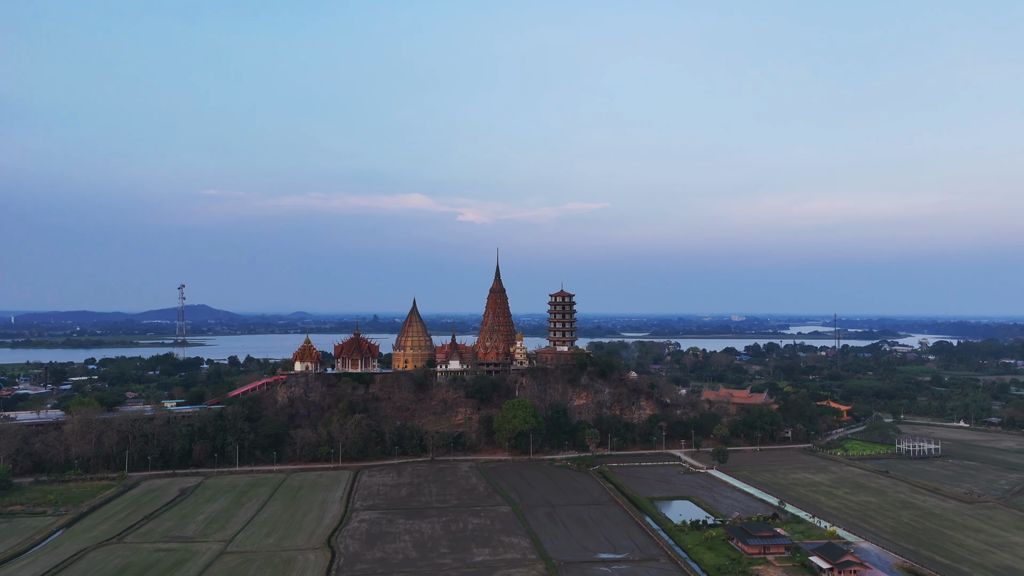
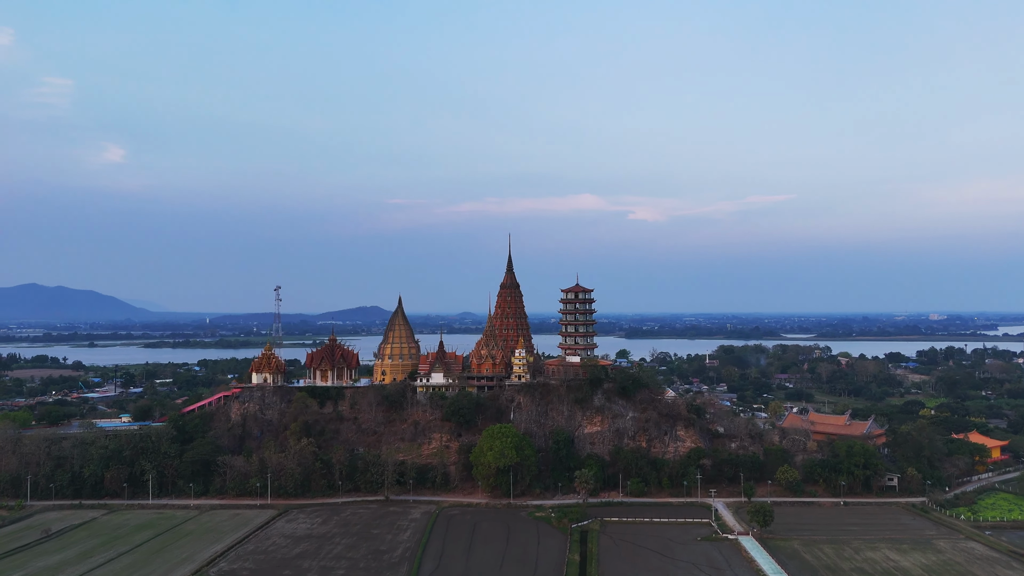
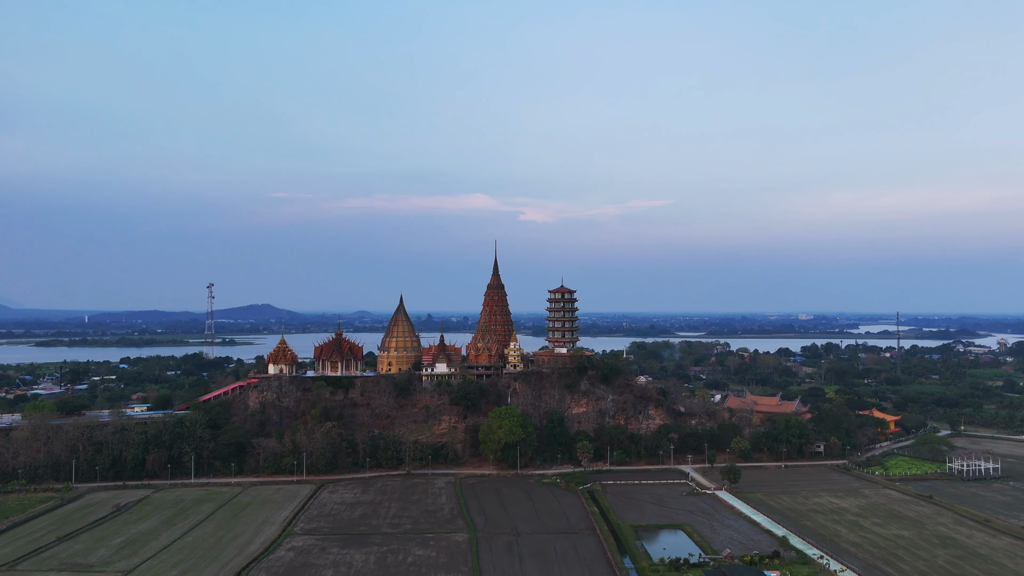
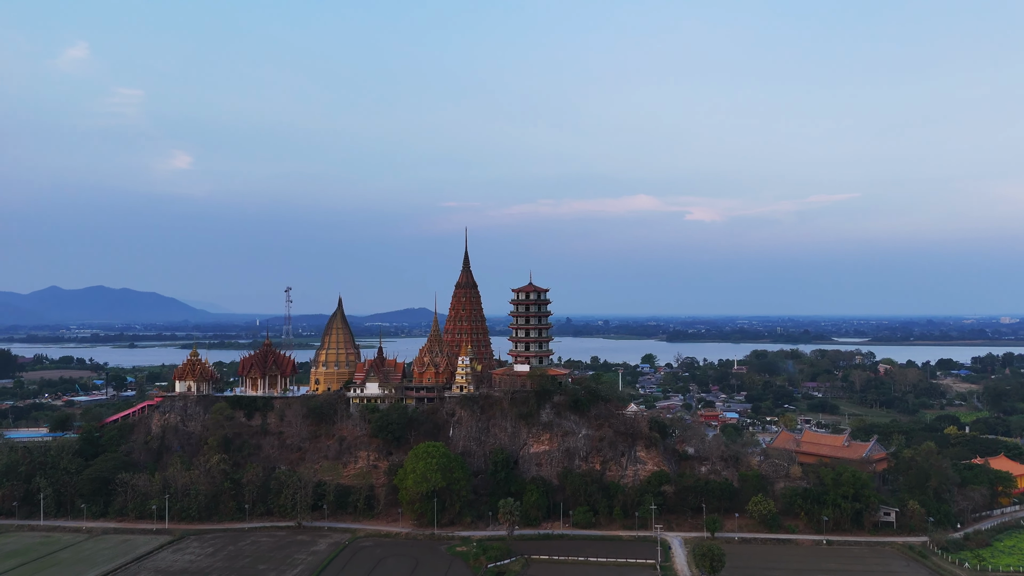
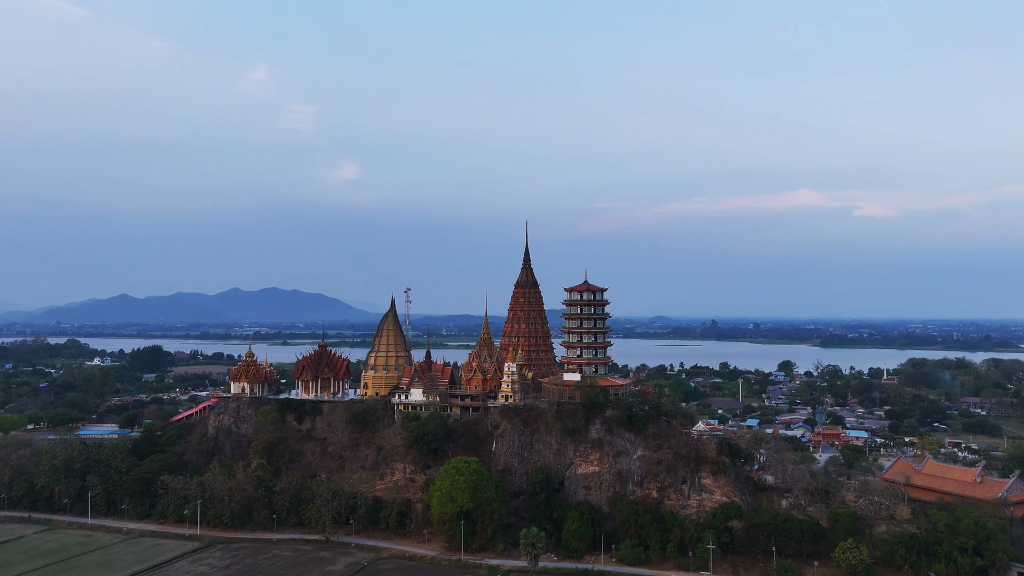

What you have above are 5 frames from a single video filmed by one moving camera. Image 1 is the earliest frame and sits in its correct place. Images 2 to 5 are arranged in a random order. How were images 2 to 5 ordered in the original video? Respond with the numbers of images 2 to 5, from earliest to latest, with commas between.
3, 2, 4, 5
